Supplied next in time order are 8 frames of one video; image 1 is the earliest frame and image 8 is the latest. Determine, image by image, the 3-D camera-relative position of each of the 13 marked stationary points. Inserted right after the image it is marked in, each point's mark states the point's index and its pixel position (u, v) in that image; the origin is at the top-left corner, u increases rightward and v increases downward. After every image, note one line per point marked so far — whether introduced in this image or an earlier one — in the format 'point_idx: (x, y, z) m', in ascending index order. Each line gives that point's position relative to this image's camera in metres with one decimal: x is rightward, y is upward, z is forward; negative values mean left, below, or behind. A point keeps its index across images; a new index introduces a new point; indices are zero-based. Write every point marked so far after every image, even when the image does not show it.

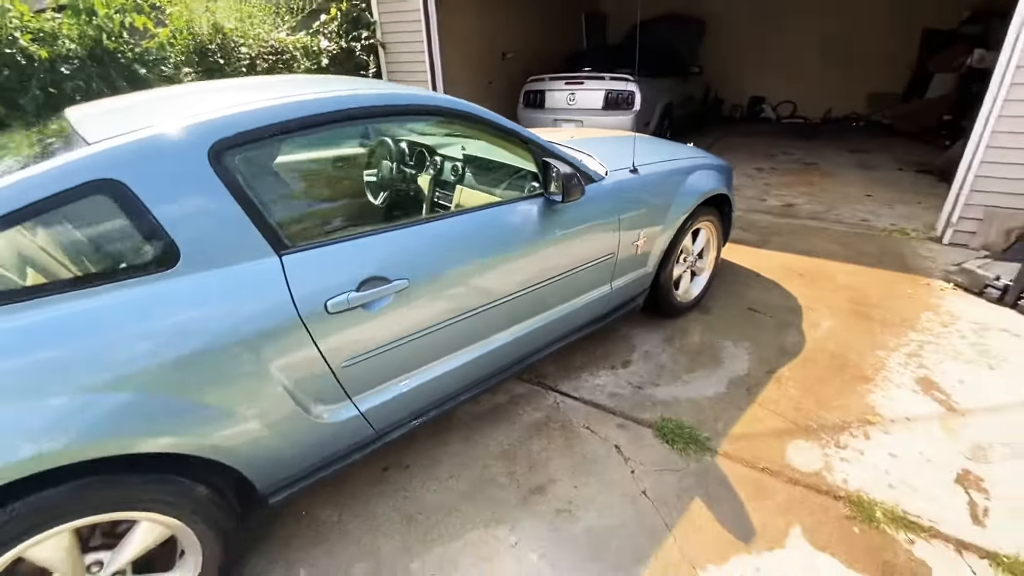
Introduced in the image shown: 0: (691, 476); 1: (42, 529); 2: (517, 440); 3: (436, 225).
0: (+0.7, -0.8, +2.1) m
1: (-1.2, -0.6, +1.2) m
2: (0.0, -0.7, +2.3) m
3: (-0.3, +0.3, +1.9) m
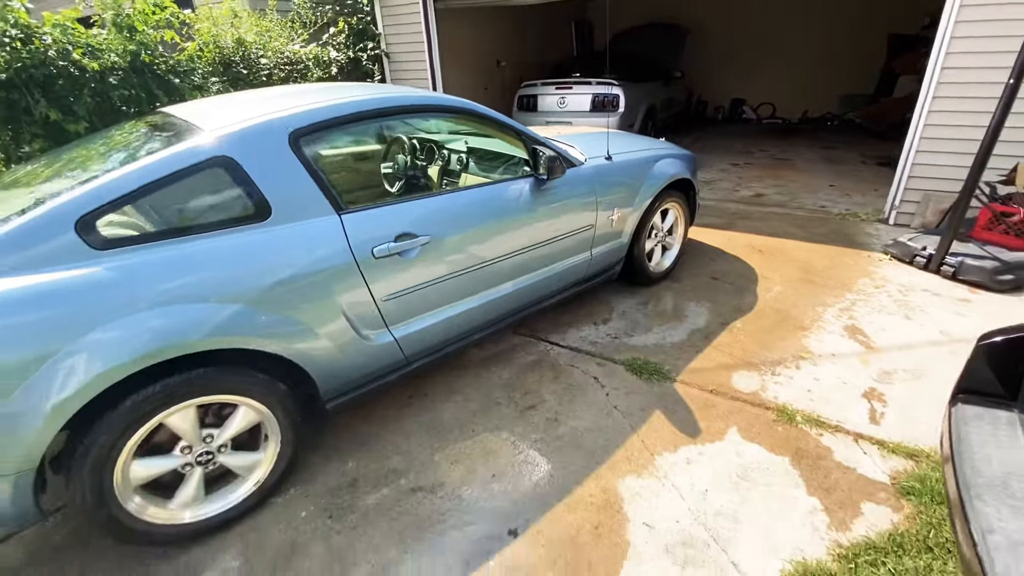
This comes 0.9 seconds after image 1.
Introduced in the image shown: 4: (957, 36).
0: (+0.7, -0.6, +2.6) m
1: (-1.2, -0.4, +1.7) m
2: (0.0, -0.5, +2.8) m
3: (-0.3, +0.5, +2.4) m
4: (+3.5, +2.0, +3.9) m
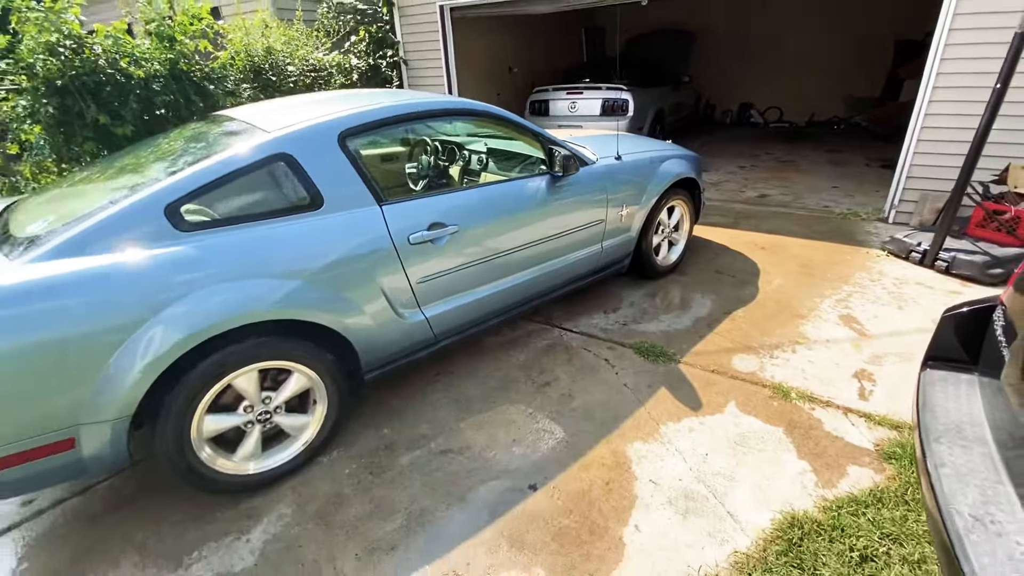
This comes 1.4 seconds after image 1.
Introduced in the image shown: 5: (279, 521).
0: (+0.8, -0.5, +2.8) m
1: (-1.1, -0.3, +2.0) m
2: (+0.1, -0.4, +3.0) m
3: (-0.2, +0.5, +2.7) m
4: (+3.7, +2.0, +4.1) m
5: (-1.0, -1.0, +2.1) m
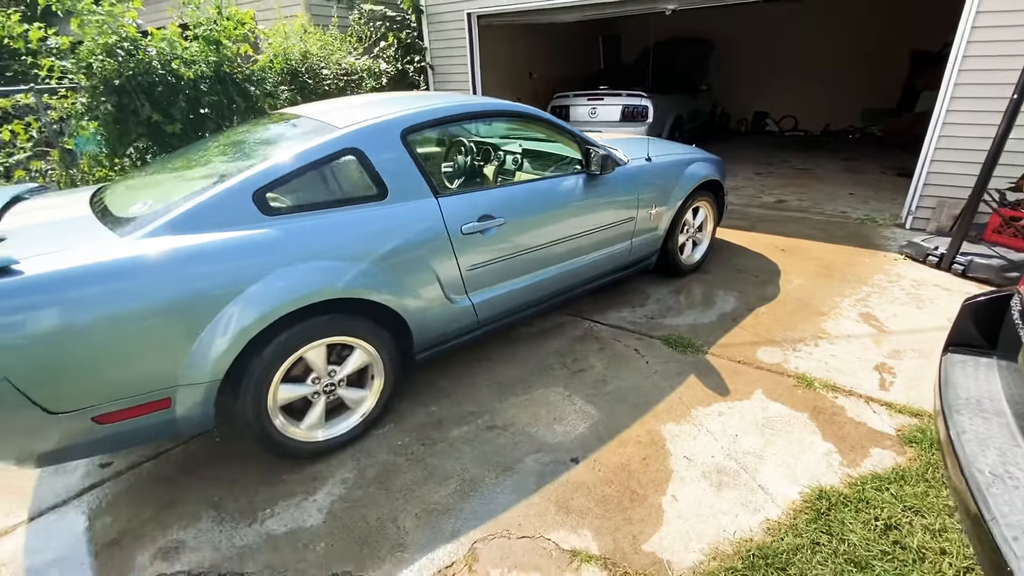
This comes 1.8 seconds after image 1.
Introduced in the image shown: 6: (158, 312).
0: (+1.1, -0.5, +3.0) m
1: (-0.9, -0.2, +2.2) m
2: (+0.3, -0.4, +3.2) m
3: (+0.1, +0.6, +2.9) m
4: (+3.9, +2.0, +4.2) m
5: (-0.8, -0.9, +2.2) m
6: (-1.4, -0.1, +1.8) m
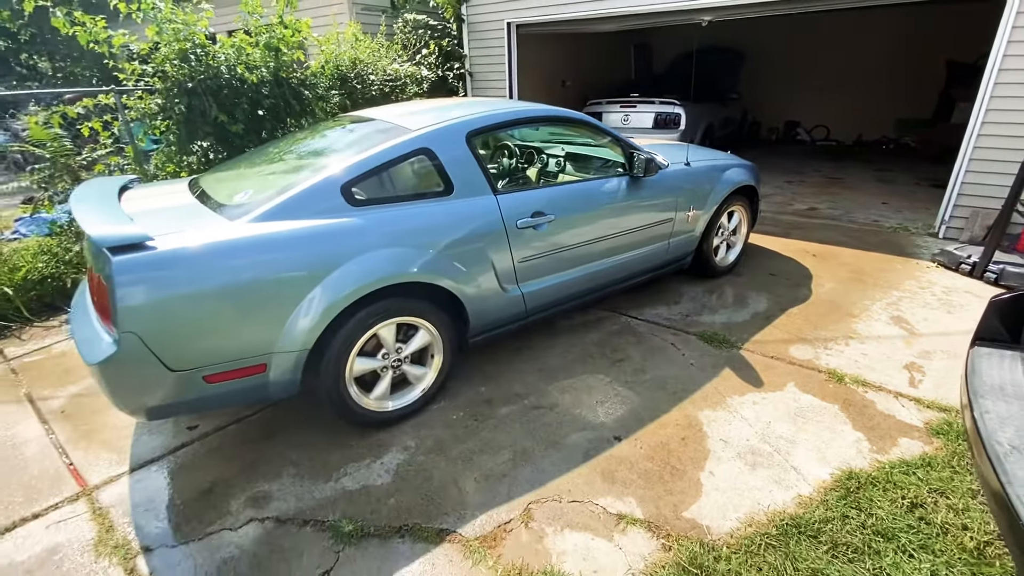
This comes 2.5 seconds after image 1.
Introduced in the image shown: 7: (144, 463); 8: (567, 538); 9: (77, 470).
0: (+1.3, -0.4, +3.1) m
1: (-0.6, -0.1, +2.4) m
2: (+0.6, -0.3, +3.4) m
3: (+0.4, +0.6, +3.1) m
4: (+4.3, +1.9, +4.3) m
5: (-0.5, -0.8, +2.5) m
6: (-1.1, 0.0, +2.1) m
7: (-1.9, -0.9, +2.5) m
8: (+0.2, -1.0, +2.0) m
9: (-2.2, -0.9, +2.5) m
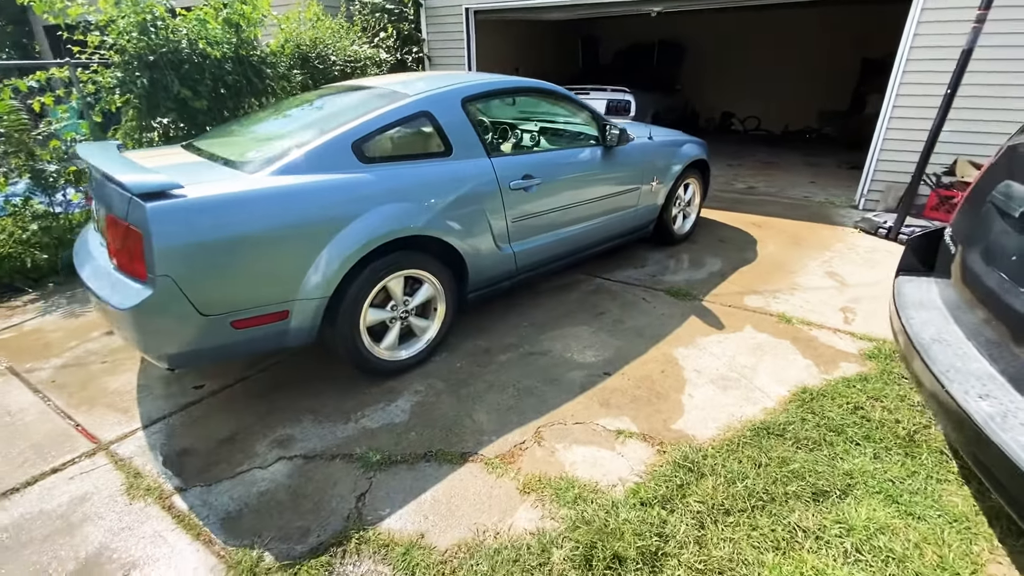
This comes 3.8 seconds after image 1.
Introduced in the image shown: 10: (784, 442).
0: (+1.3, -0.1, +3.5) m
1: (-0.6, +0.1, +2.6) m
2: (+0.5, -0.1, +3.7) m
3: (+0.3, +0.9, +3.3) m
4: (+4.0, +2.3, +5.0) m
5: (-0.5, -0.6, +2.6) m
6: (-1.1, +0.2, +2.2) m
7: (-1.8, -0.7, +2.5) m
8: (+0.3, -0.8, +2.3) m
9: (-2.1, -0.7, +2.5) m
10: (+1.3, -0.7, +2.3) m
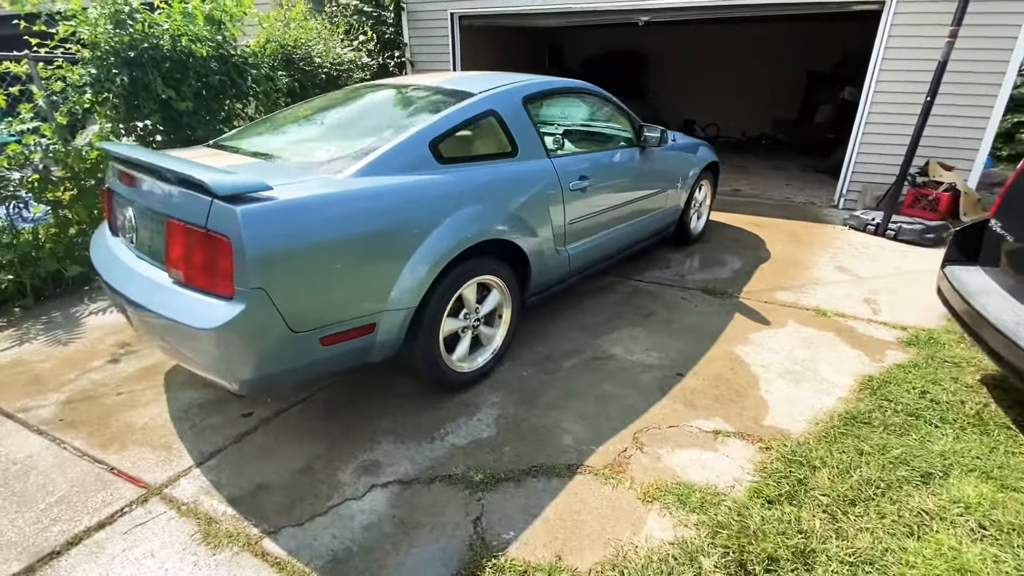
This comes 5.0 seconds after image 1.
0: (+1.6, -0.1, +3.6) m
1: (-0.2, +0.1, +2.5) m
2: (+0.8, -0.1, +3.7) m
3: (+0.6, +0.9, +3.3) m
4: (+4.1, +2.4, +5.4) m
5: (-0.1, -0.6, +2.5) m
6: (-0.6, +0.2, +2.0) m
7: (-1.4, -0.8, +2.2) m
8: (+0.8, -0.8, +2.2) m
9: (-1.7, -0.8, +2.1) m
10: (+1.7, -0.7, +2.3) m
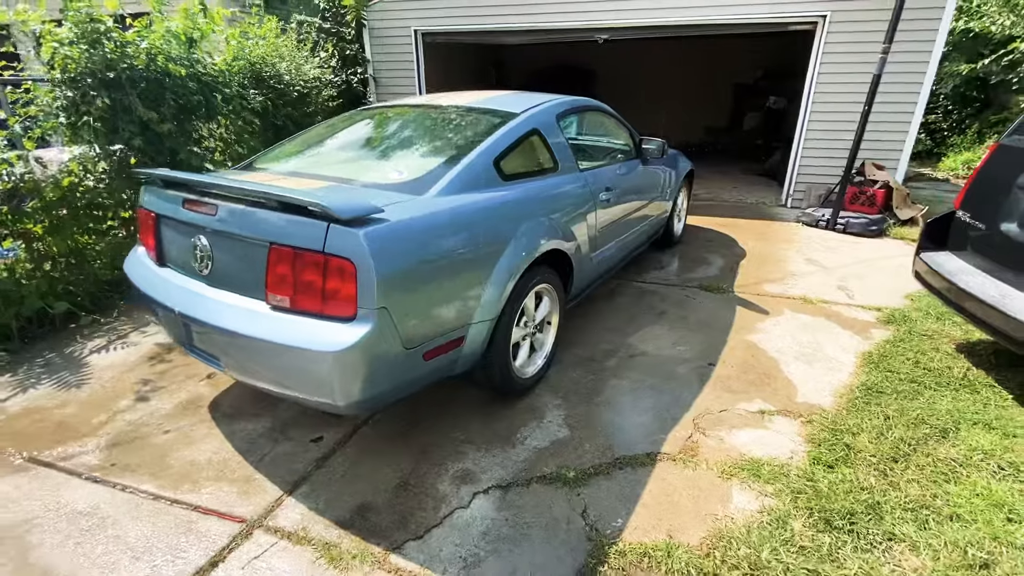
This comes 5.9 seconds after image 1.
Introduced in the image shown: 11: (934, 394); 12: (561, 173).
0: (+1.7, -0.1, +3.9) m
1: (+0.1, 0.0, +2.6) m
2: (+1.0, -0.1, +3.9) m
3: (+0.7, +0.9, +3.5) m
4: (+3.8, +2.5, +6.1) m
5: (+0.3, -0.6, +2.6) m
6: (-0.3, +0.1, +2.1) m
7: (-1.0, -0.9, +2.2) m
8: (+1.1, -0.7, +2.5) m
9: (-1.3, -0.9, +2.1) m
10: (+2.1, -0.6, +2.7) m
11: (+2.3, -0.6, +2.7) m
12: (+0.3, +0.7, +2.9) m
